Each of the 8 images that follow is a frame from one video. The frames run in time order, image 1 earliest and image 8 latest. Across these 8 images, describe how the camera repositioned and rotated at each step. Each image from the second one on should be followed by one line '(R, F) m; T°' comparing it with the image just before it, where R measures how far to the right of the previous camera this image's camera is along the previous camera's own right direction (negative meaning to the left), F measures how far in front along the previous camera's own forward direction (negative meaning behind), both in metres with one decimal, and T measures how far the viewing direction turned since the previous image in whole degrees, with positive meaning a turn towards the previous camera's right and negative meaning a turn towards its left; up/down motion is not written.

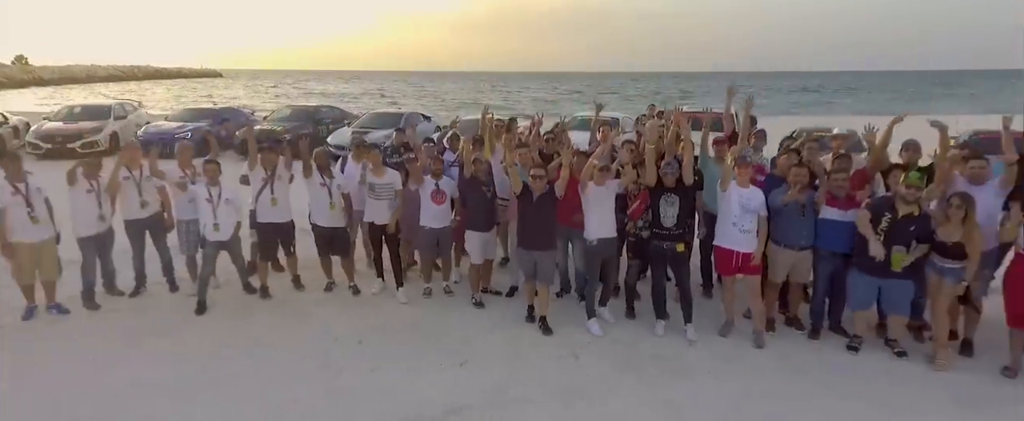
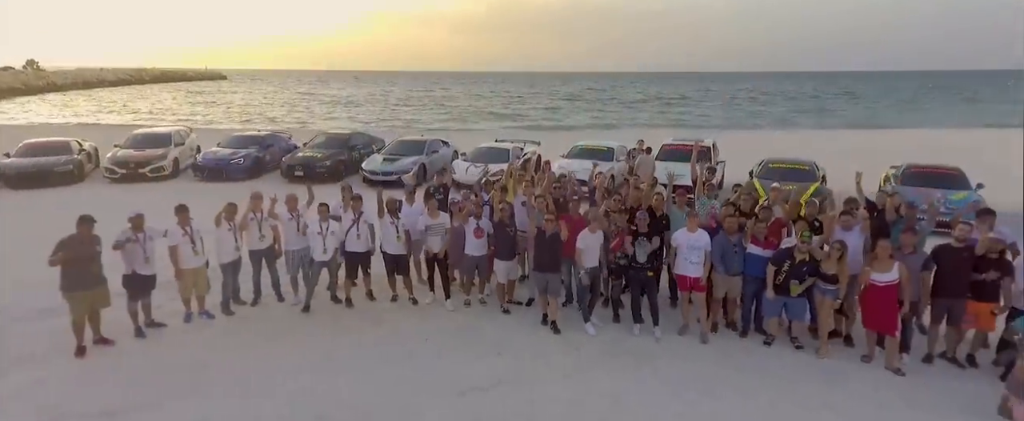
(-0.1, -1.2) m; 0°
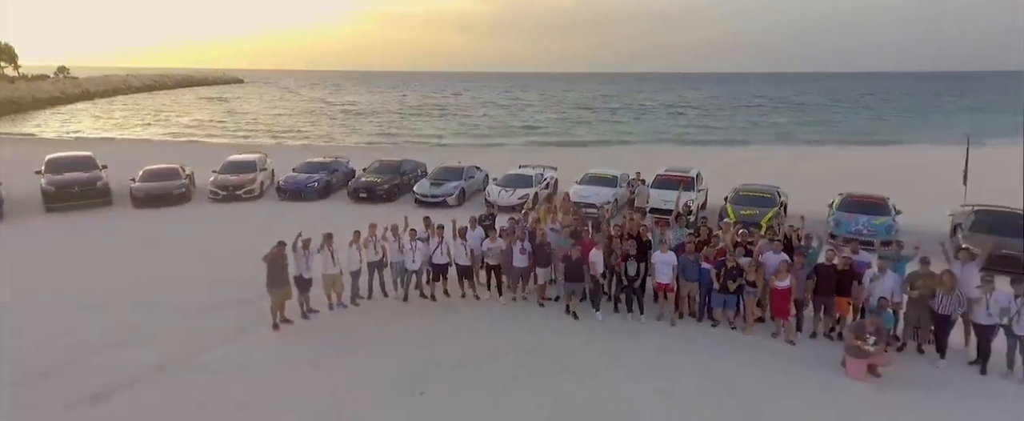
(-0.3, -2.1) m; -1°
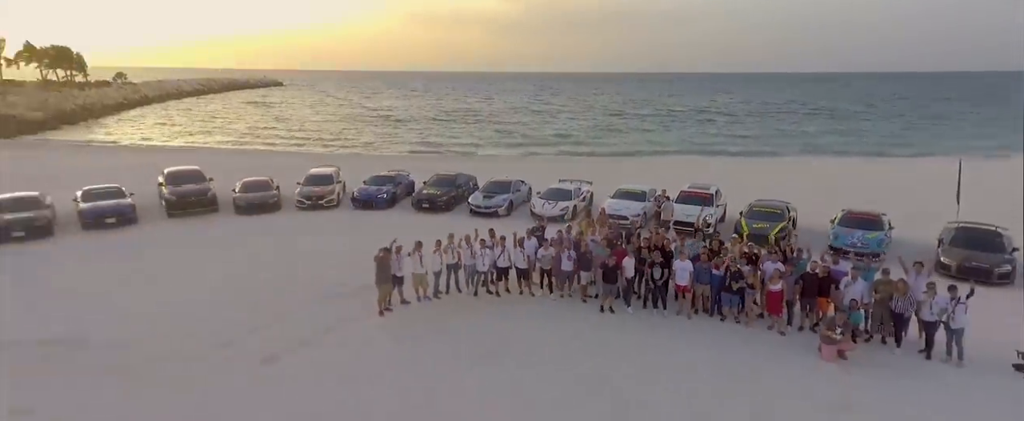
(-0.3, -1.7) m; -3°
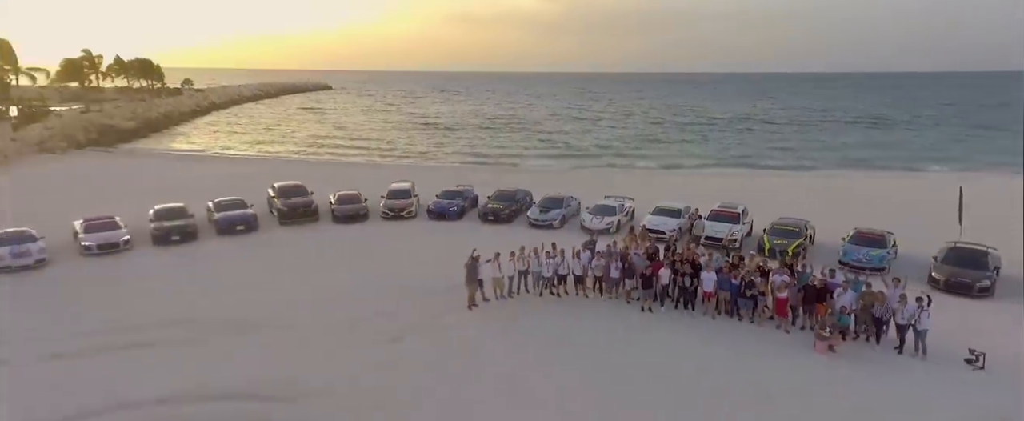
(-0.4, -2.1) m; -4°
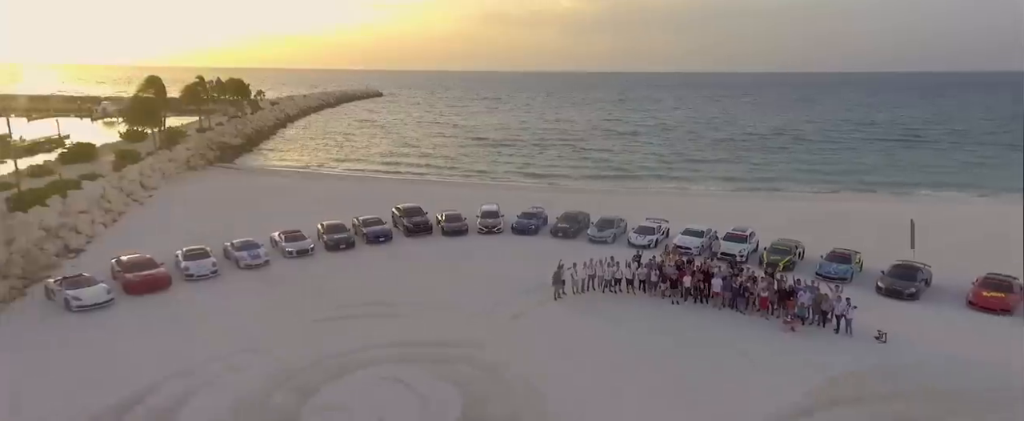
(-1.0, -5.0) m; -3°
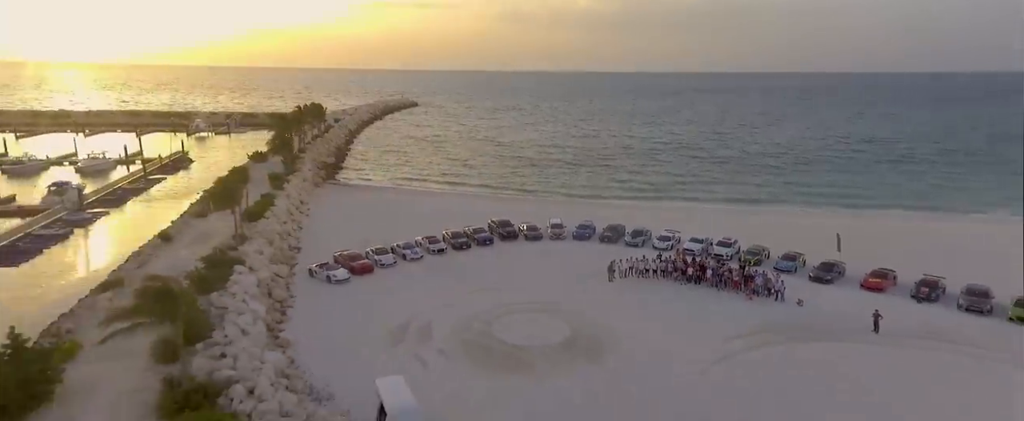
(-2.3, -9.3) m; -1°
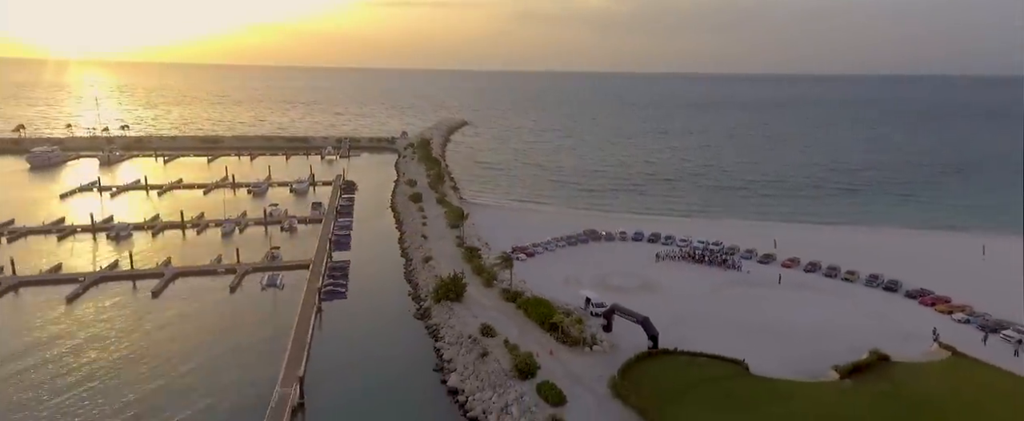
(-6.8, -23.0) m; -1°
